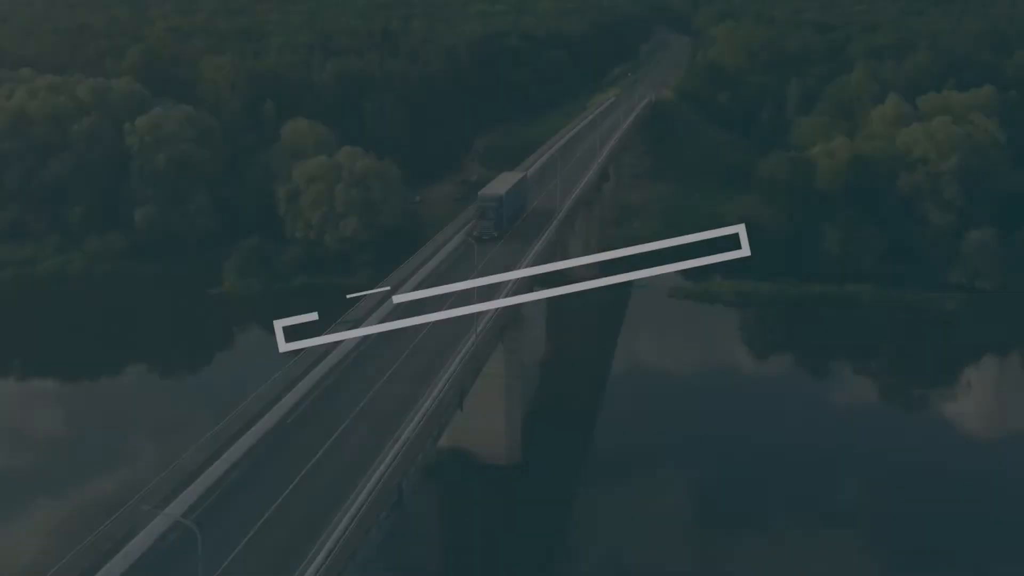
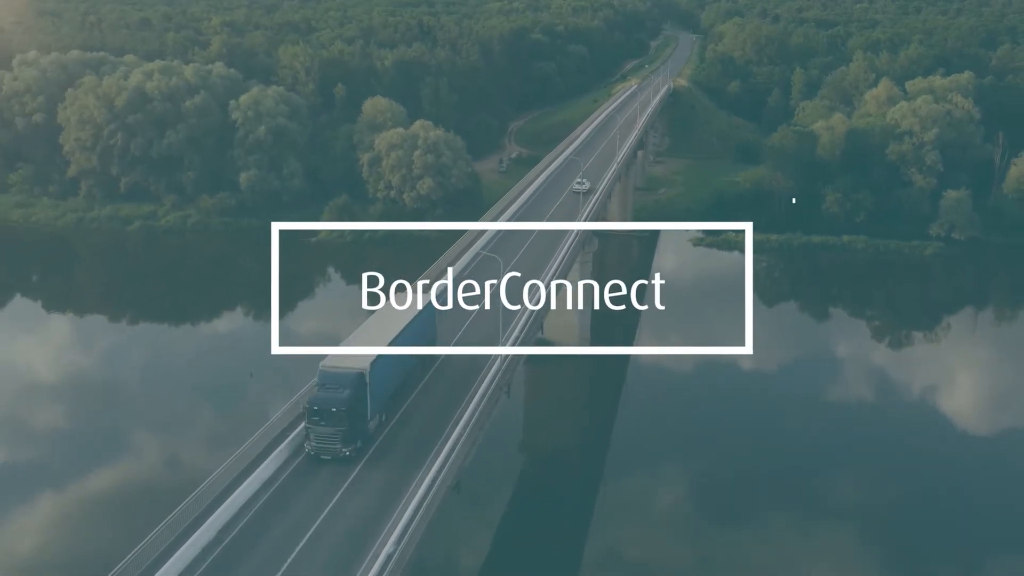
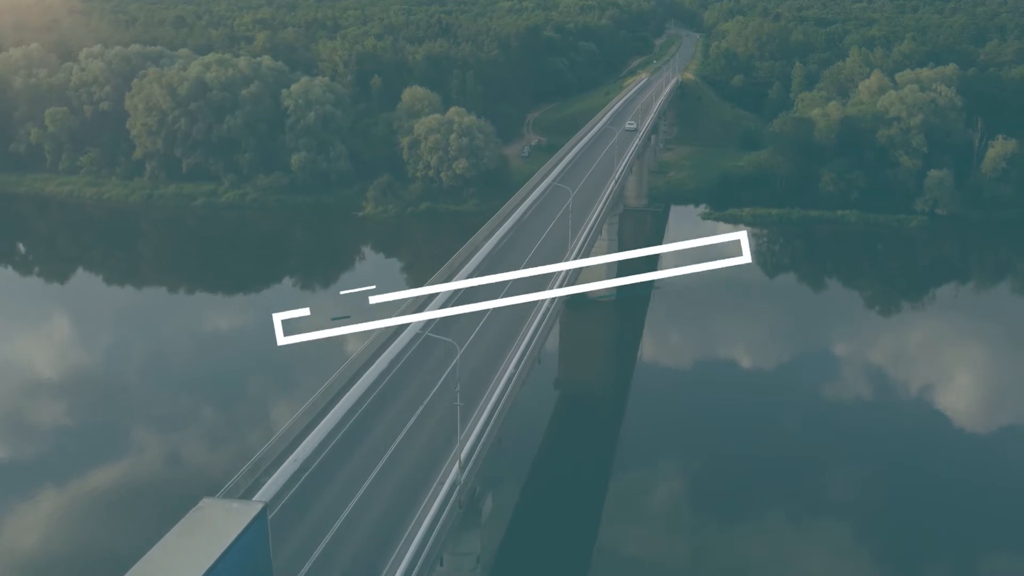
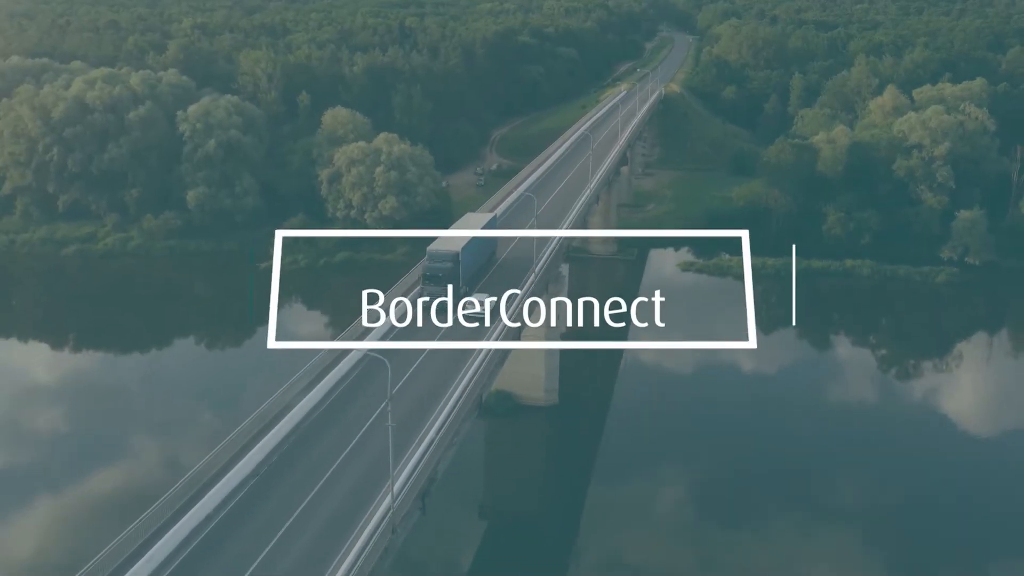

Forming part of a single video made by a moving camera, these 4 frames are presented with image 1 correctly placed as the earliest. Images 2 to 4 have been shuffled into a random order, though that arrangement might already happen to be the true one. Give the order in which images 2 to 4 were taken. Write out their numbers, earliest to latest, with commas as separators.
4, 2, 3
